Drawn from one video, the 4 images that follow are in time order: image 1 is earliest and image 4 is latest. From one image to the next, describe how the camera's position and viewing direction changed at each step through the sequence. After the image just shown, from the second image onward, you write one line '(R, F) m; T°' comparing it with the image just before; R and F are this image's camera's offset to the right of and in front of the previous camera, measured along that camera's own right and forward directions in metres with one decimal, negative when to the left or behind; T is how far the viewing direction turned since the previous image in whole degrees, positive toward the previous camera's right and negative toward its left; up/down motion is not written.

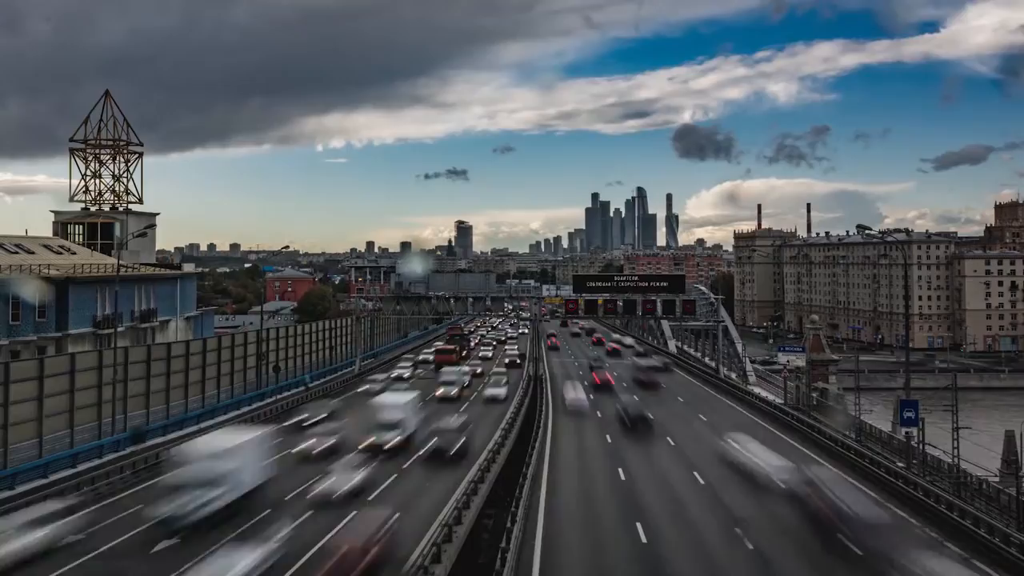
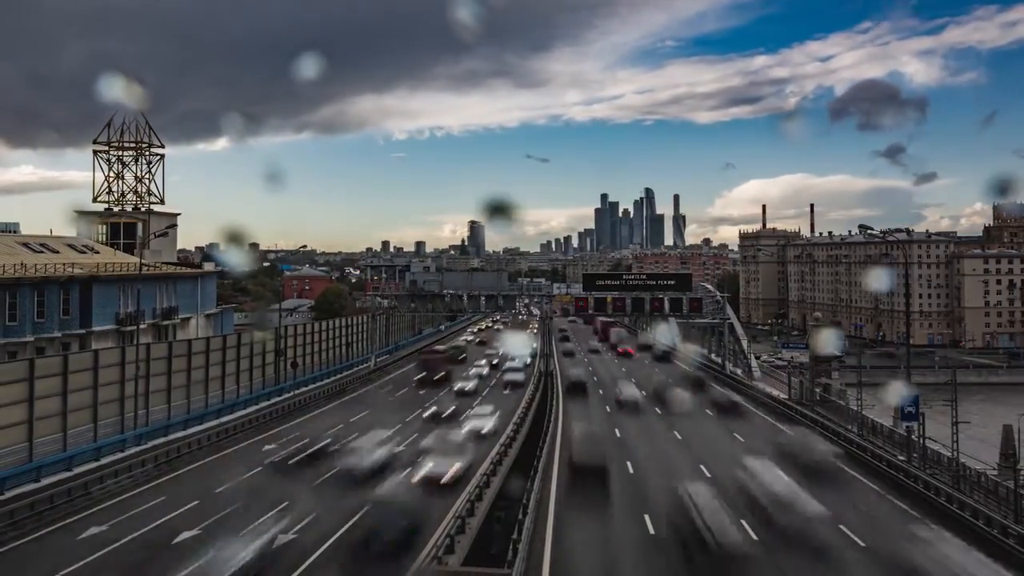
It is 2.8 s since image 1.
(0.0, -1.0) m; -1°
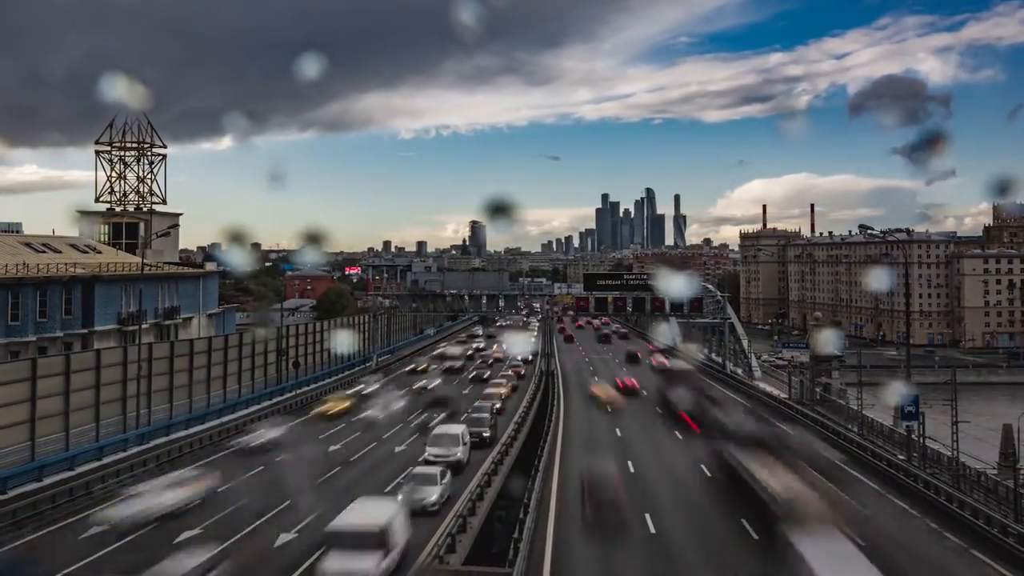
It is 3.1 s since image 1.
(0.0, -0.1) m; 0°
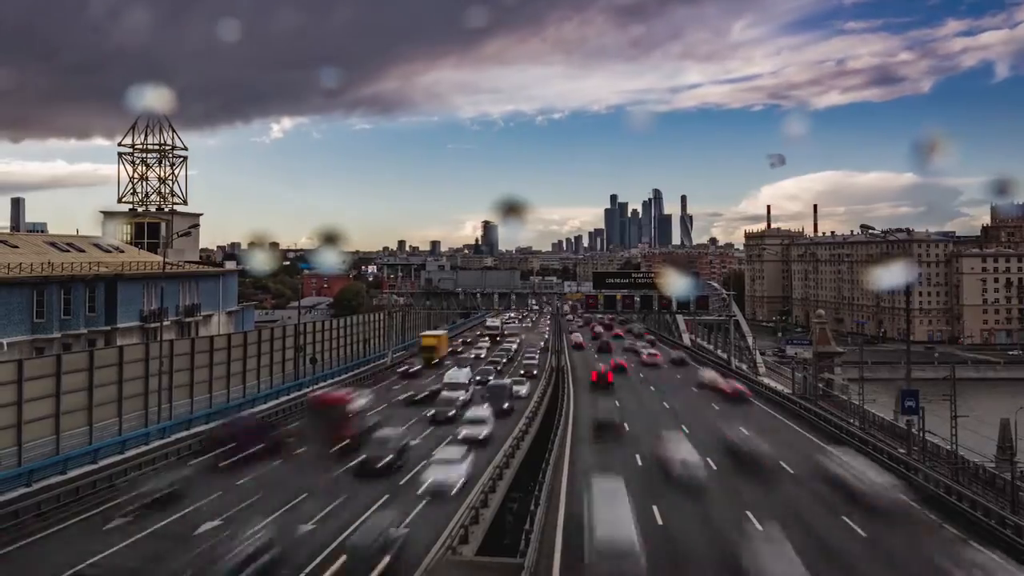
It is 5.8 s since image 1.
(0.0, -1.1) m; -1°
